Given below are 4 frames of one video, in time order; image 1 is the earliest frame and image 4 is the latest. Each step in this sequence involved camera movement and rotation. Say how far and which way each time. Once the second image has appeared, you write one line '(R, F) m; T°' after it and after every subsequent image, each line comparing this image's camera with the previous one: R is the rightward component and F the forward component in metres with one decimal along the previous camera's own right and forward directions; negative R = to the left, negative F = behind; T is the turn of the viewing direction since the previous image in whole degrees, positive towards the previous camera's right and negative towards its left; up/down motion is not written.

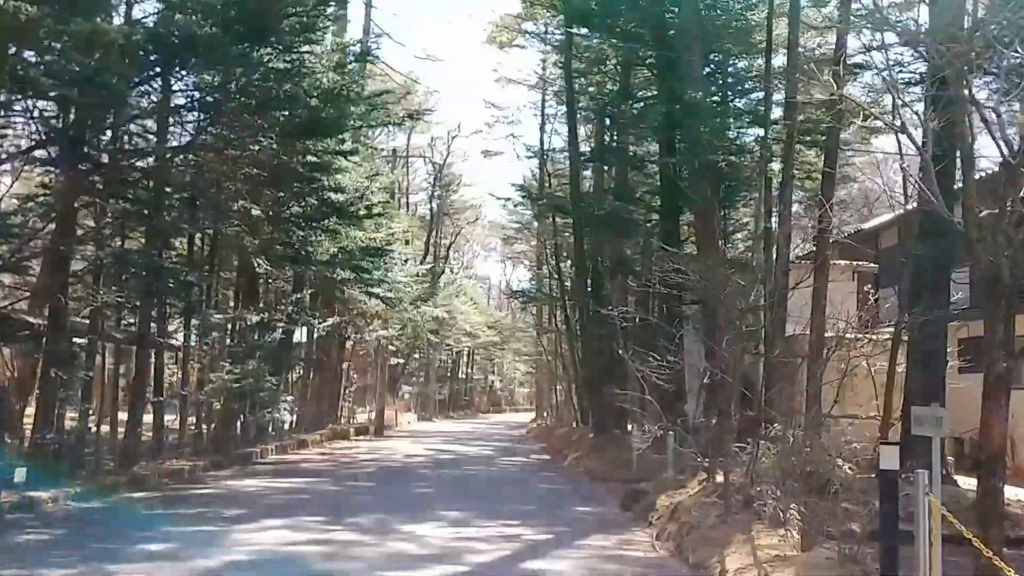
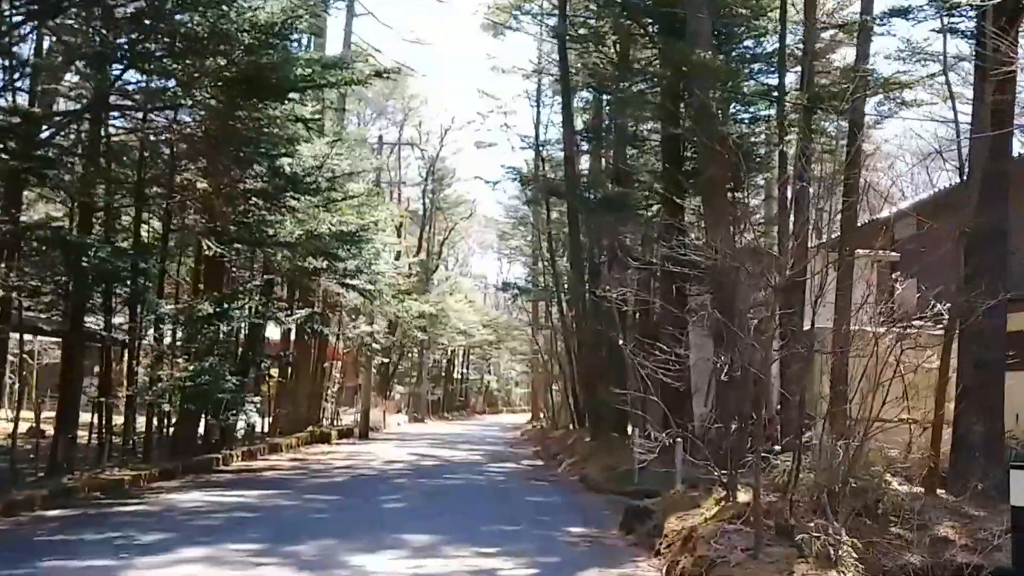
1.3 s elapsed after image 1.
(+0.2, +2.0) m; 0°
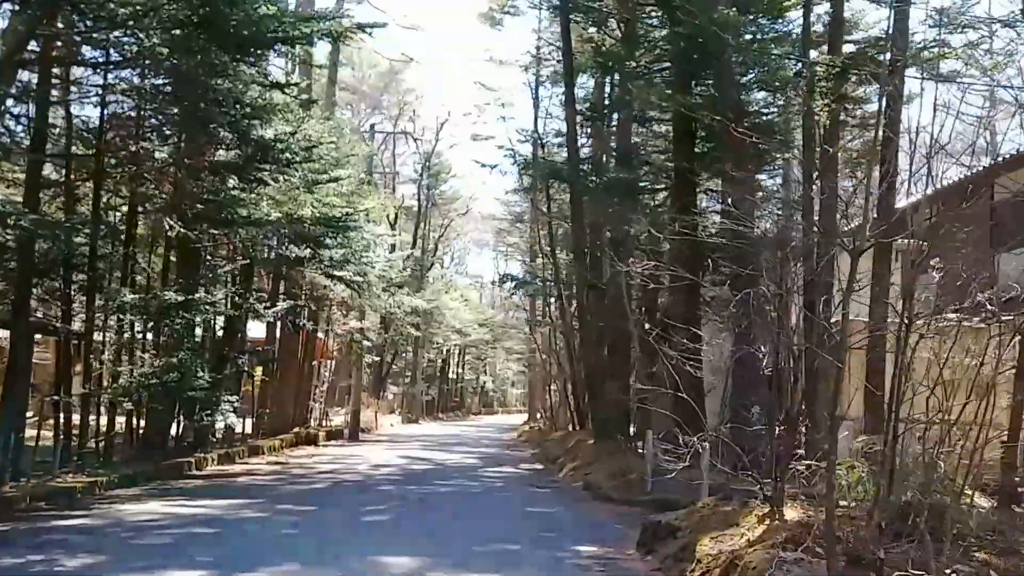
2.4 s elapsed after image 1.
(0.0, +1.6) m; 0°
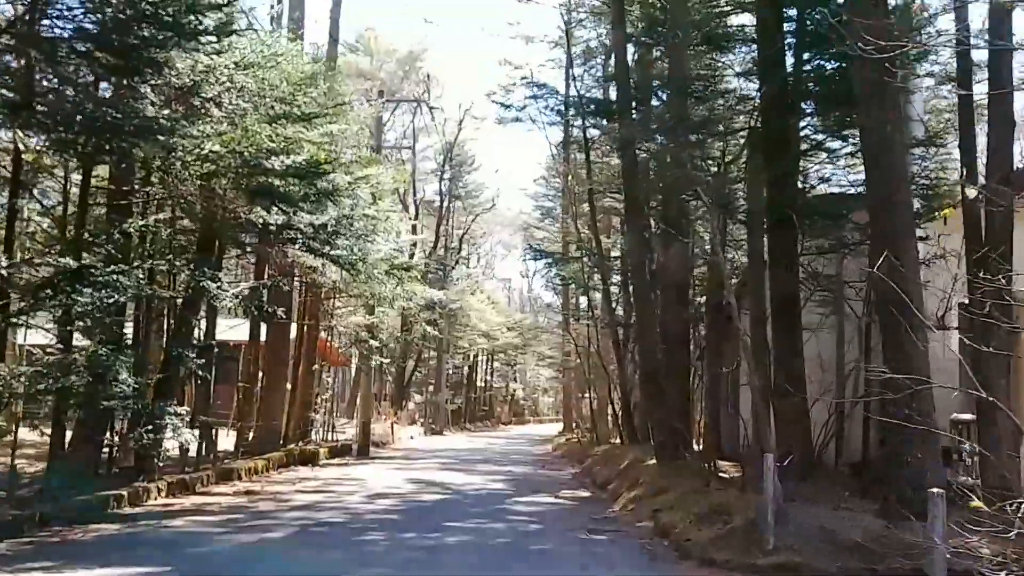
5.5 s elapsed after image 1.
(-0.1, +4.7) m; -2°
